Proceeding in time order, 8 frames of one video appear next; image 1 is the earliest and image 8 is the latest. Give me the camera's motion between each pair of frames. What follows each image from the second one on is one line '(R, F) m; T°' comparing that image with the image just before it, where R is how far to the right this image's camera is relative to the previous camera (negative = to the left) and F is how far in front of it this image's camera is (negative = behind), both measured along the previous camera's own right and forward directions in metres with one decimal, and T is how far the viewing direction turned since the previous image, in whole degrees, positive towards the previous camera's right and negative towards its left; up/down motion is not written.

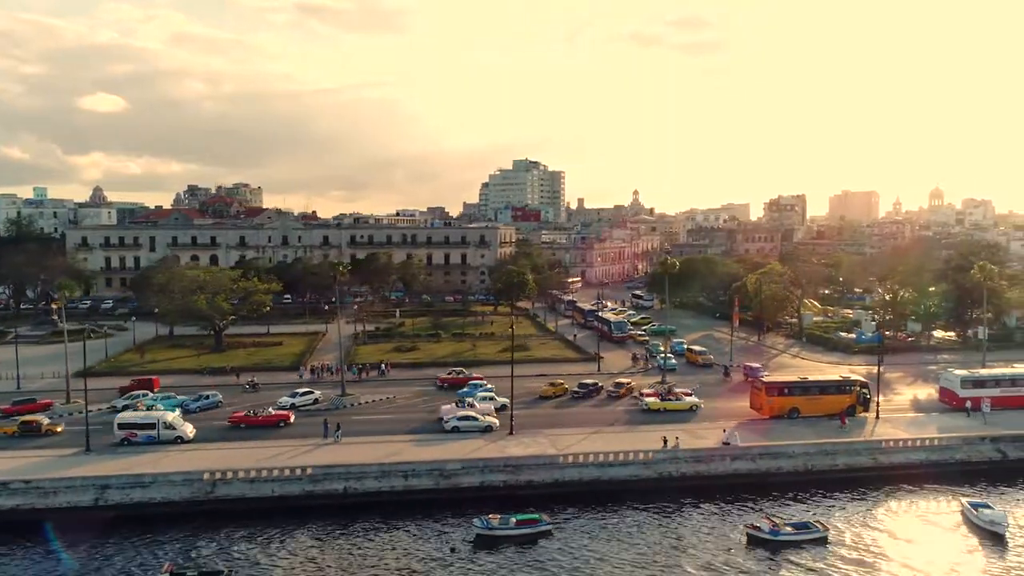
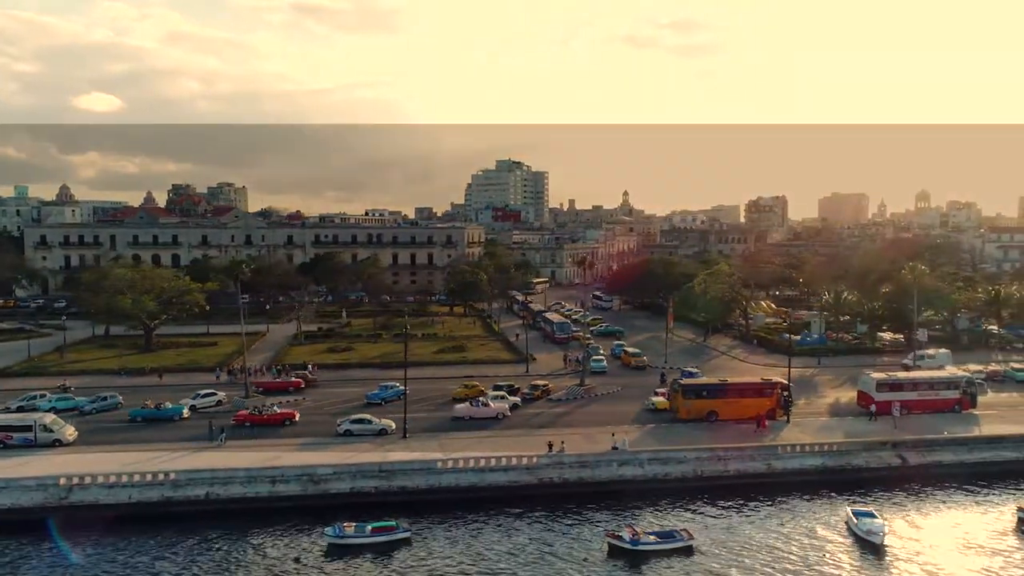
(+3.9, +0.9) m; 0°
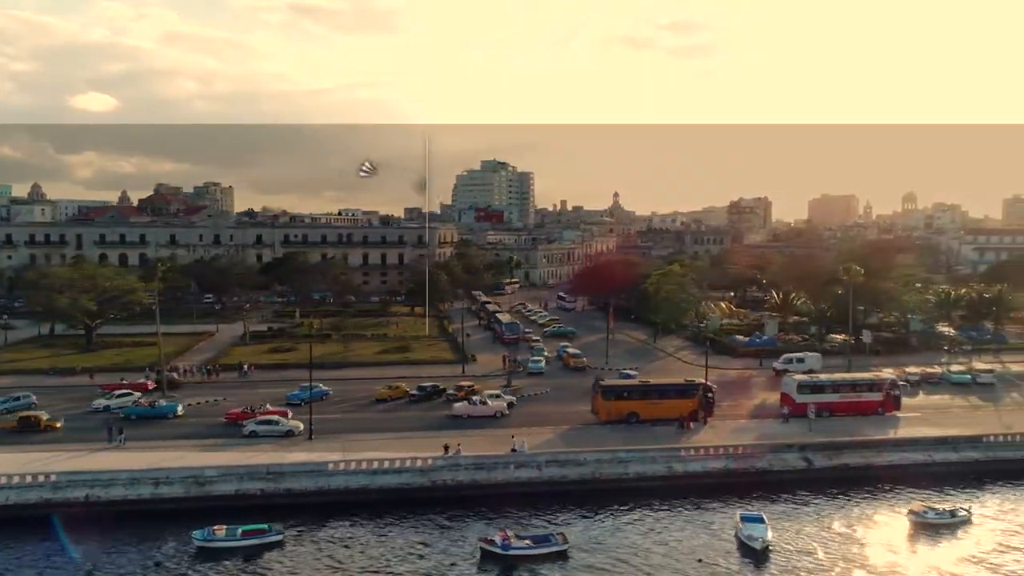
(+3.4, +0.4) m; 0°
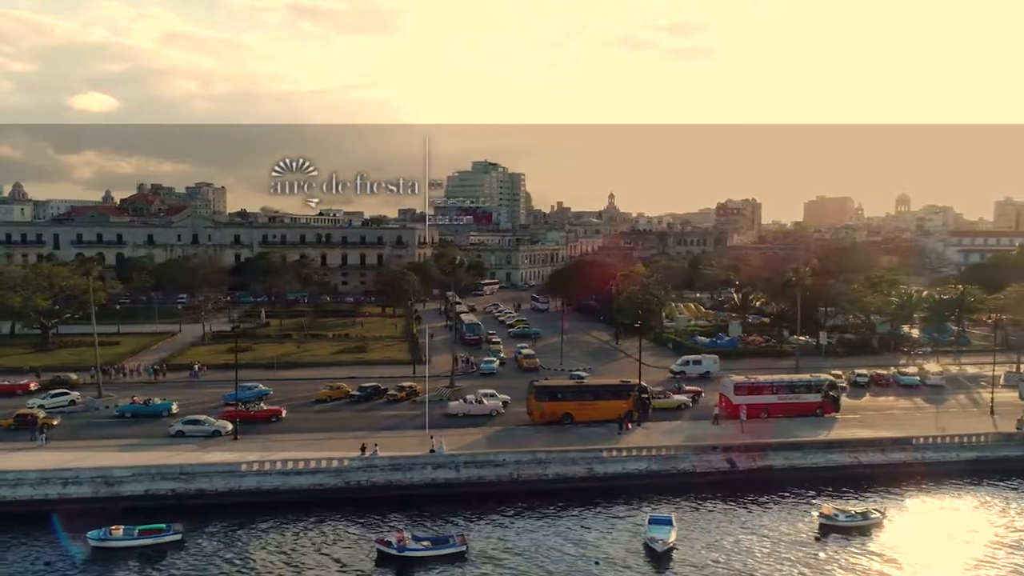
(+2.7, +0.2) m; 0°
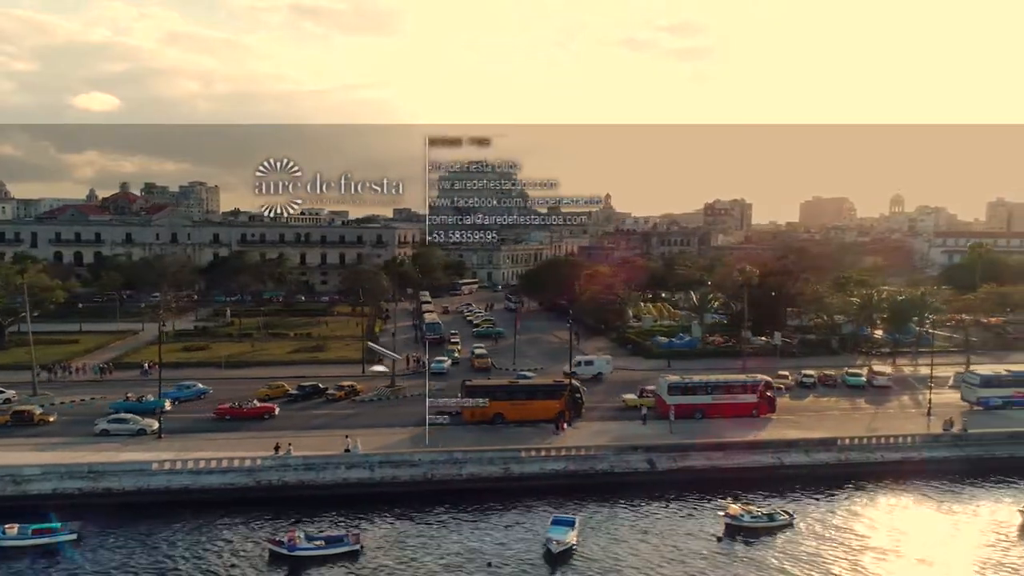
(+2.9, +0.1) m; 0°
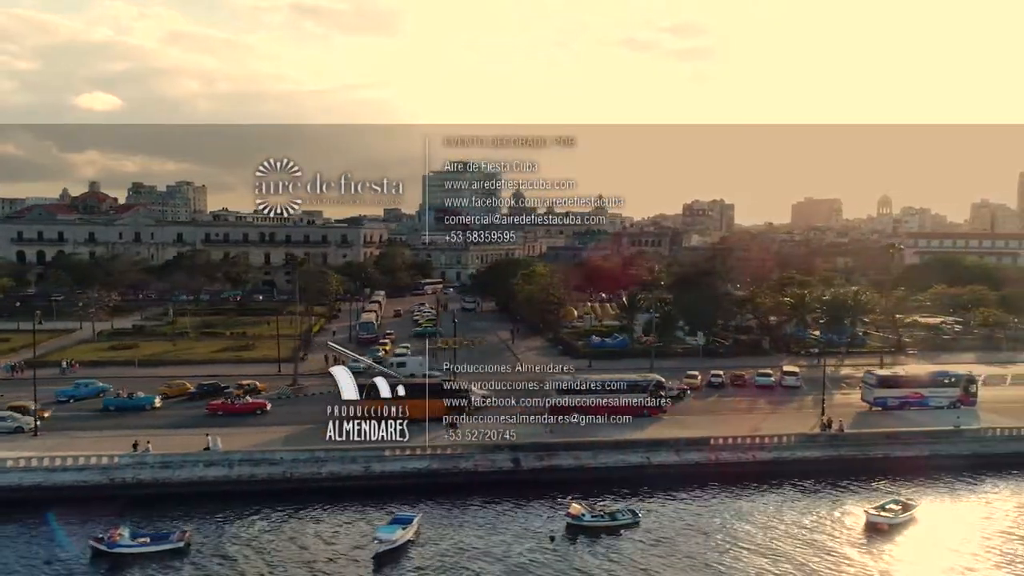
(+4.7, 0.0) m; 0°
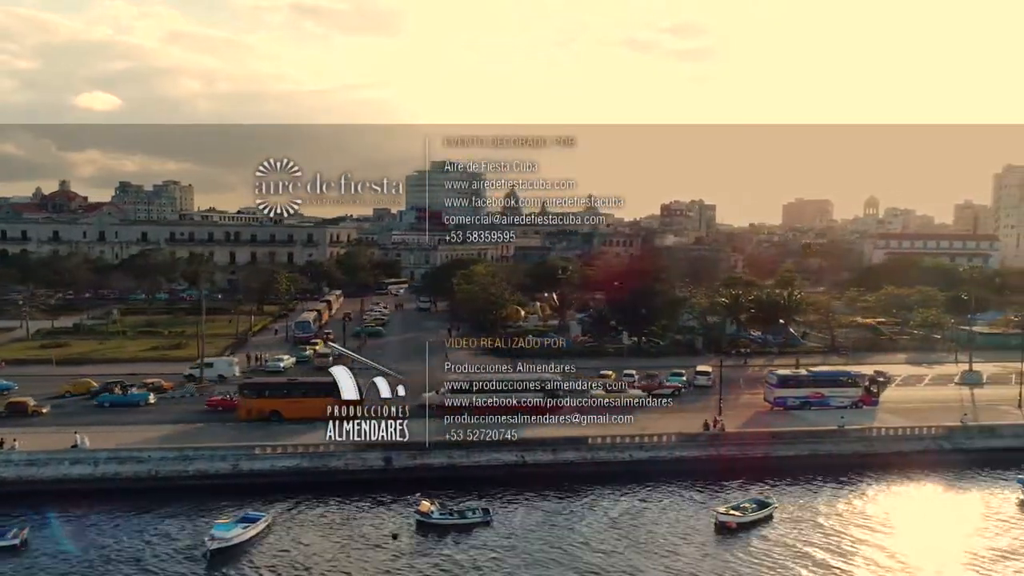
(+4.5, -0.1) m; 0°
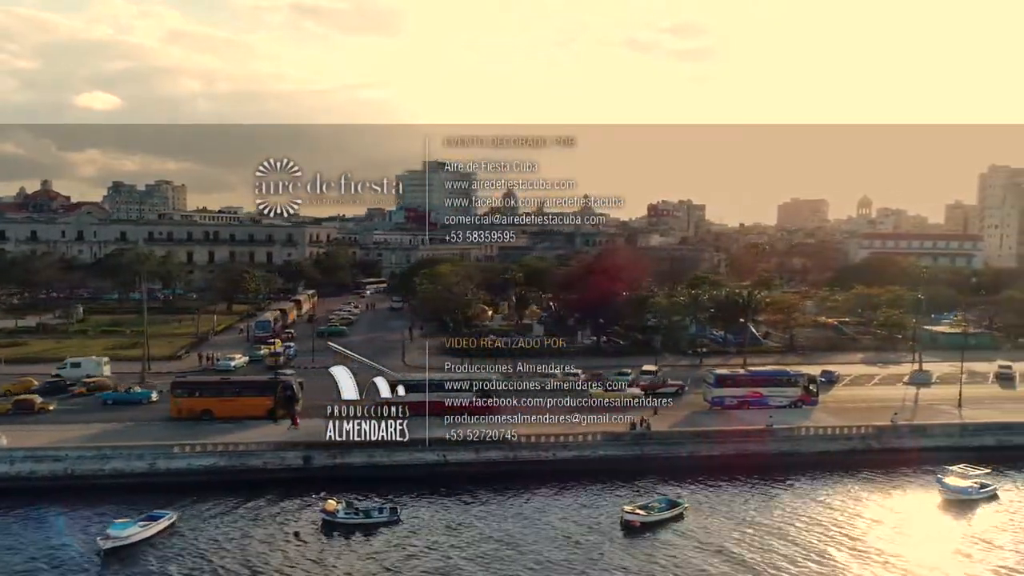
(+2.8, 0.0) m; 0°
